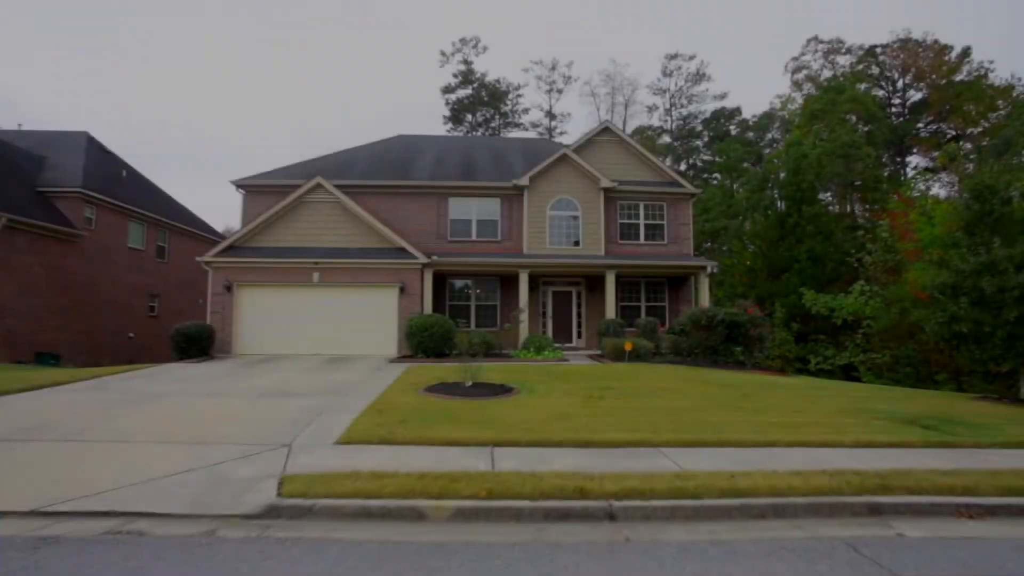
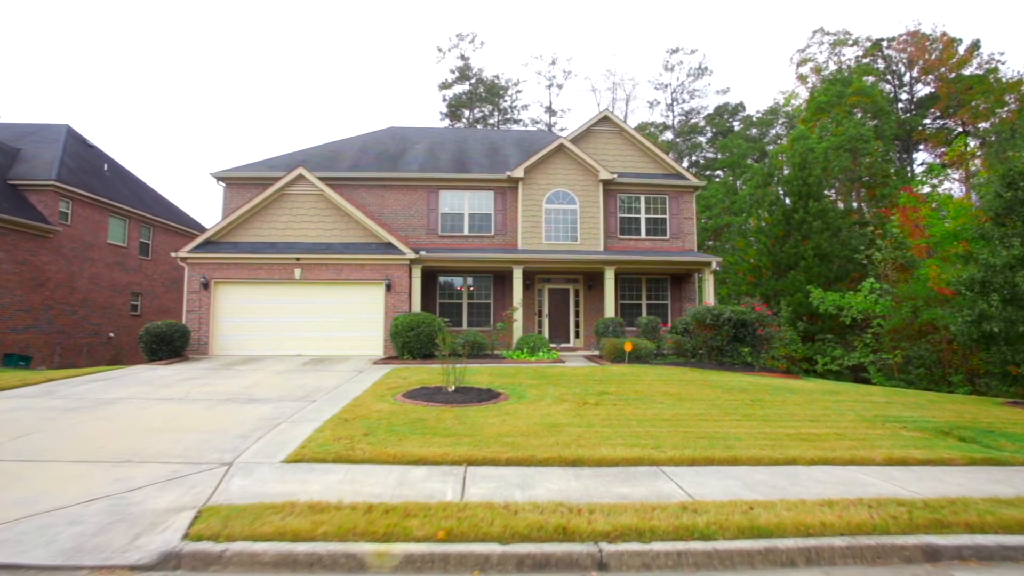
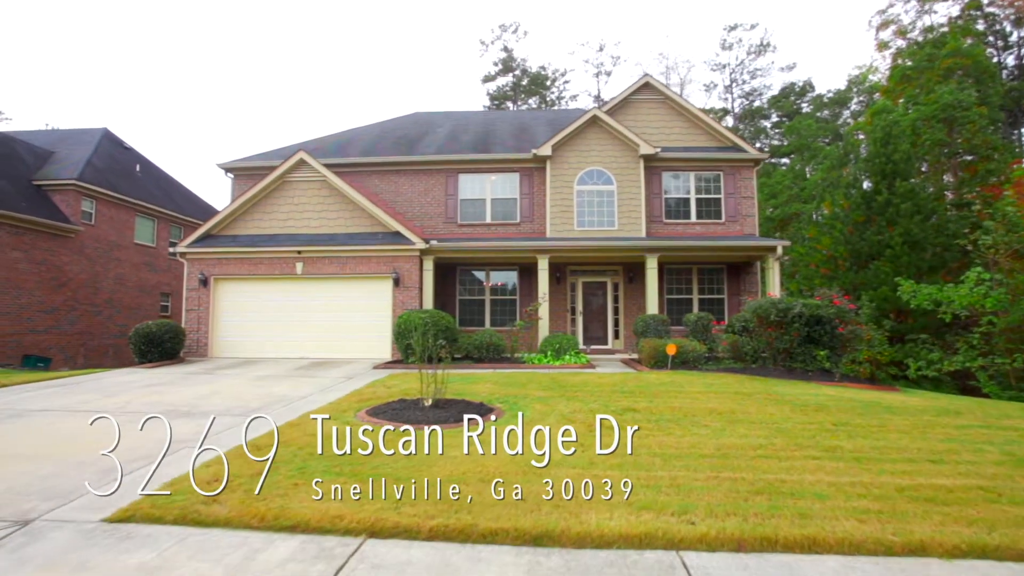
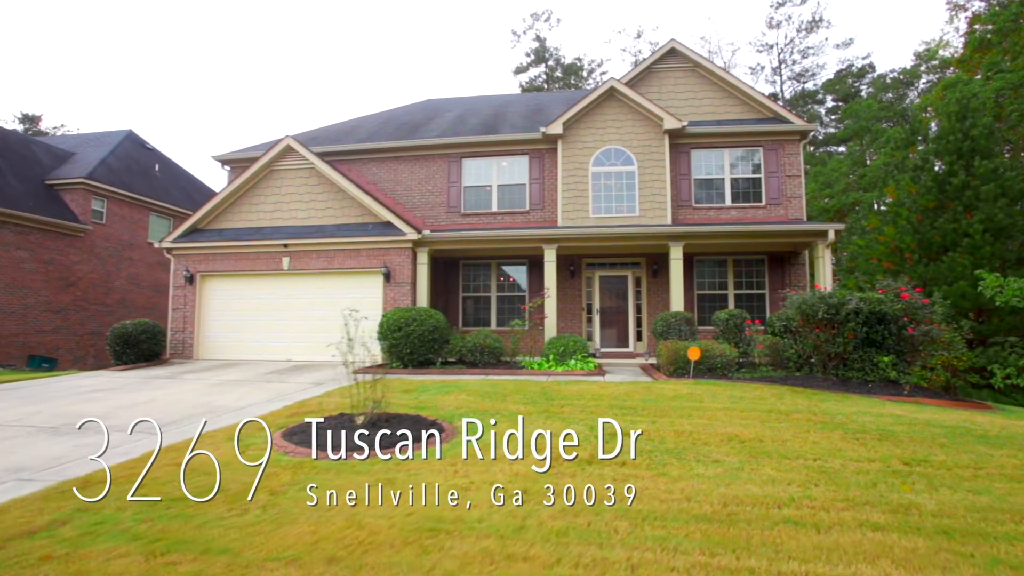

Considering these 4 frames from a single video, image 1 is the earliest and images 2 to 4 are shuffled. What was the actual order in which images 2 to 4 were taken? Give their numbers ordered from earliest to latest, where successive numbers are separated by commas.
2, 3, 4
